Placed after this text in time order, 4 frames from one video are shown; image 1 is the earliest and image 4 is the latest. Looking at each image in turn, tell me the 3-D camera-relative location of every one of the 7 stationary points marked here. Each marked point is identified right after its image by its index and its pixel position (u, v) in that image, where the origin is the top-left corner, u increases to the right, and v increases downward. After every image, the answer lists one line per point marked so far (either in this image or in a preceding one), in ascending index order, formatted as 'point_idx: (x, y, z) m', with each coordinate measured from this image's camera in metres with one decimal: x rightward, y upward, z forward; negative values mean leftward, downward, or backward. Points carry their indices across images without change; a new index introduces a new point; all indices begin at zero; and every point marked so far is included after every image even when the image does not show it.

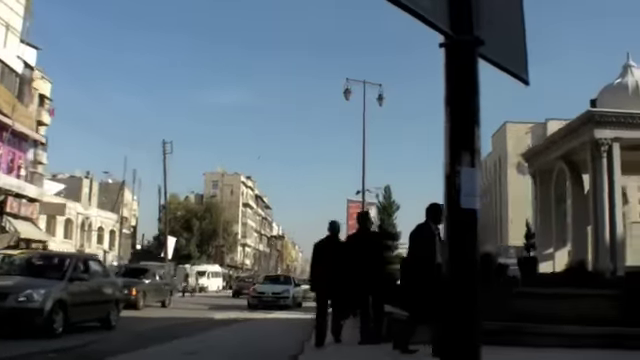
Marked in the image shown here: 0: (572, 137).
0: (+7.9, +1.4, +19.1) m
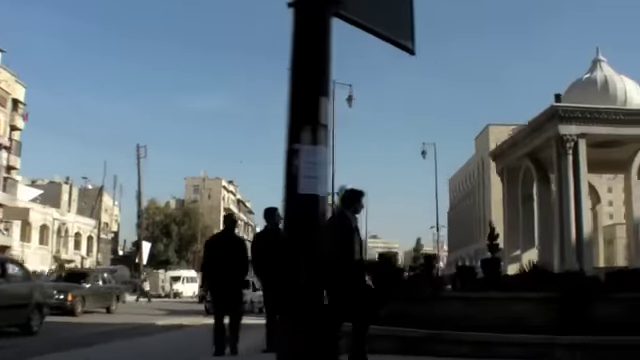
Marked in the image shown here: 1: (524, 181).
0: (+6.6, +1.4, +18.3) m
1: (+6.7, 0.0, +19.9) m
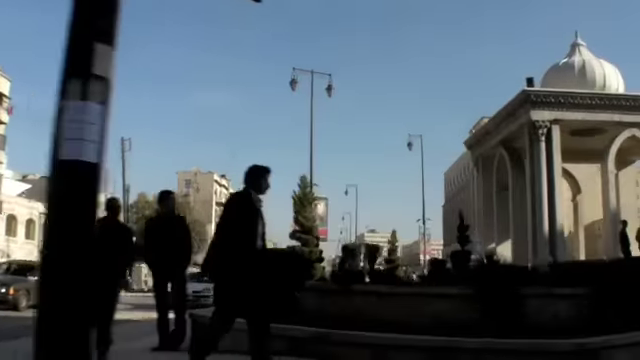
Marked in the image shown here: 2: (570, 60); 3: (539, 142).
0: (+5.5, +1.7, +17.5) m
1: (+5.6, +0.3, +19.0) m
2: (+7.8, +3.8, +19.0) m
3: (+5.9, +1.0, +16.5) m
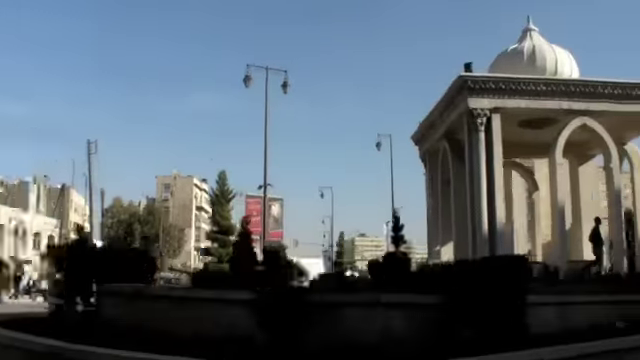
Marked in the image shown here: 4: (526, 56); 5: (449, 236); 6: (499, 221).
0: (+3.5, +1.9, +16.1) m
1: (+3.6, +0.4, +17.6) m
2: (+5.8, +3.9, +17.6) m
3: (+3.9, +1.2, +15.1) m
4: (+5.8, +3.5, +17.1) m
5: (+3.6, -1.6, +17.1) m
6: (+4.4, -1.0, +15.0) m
